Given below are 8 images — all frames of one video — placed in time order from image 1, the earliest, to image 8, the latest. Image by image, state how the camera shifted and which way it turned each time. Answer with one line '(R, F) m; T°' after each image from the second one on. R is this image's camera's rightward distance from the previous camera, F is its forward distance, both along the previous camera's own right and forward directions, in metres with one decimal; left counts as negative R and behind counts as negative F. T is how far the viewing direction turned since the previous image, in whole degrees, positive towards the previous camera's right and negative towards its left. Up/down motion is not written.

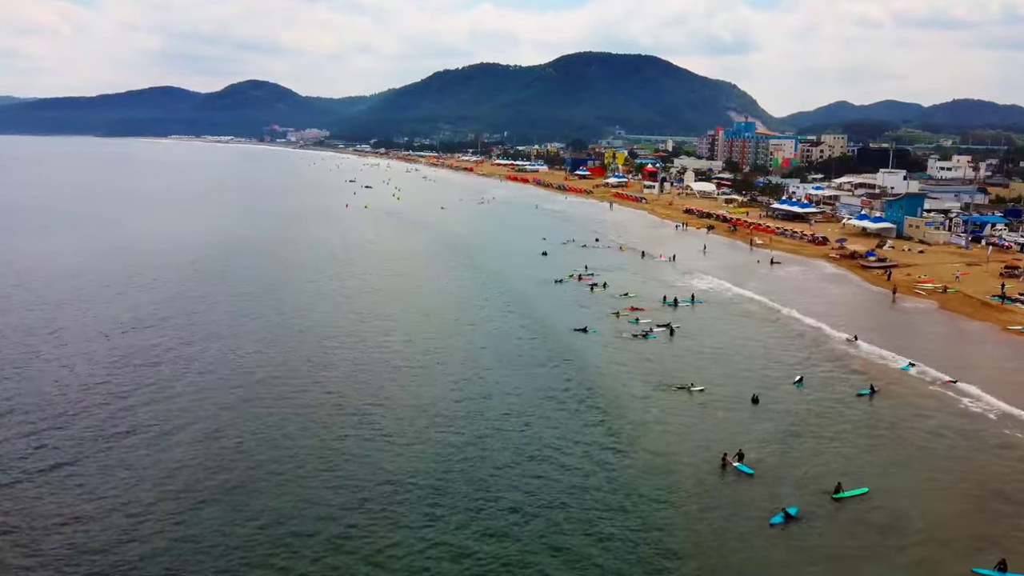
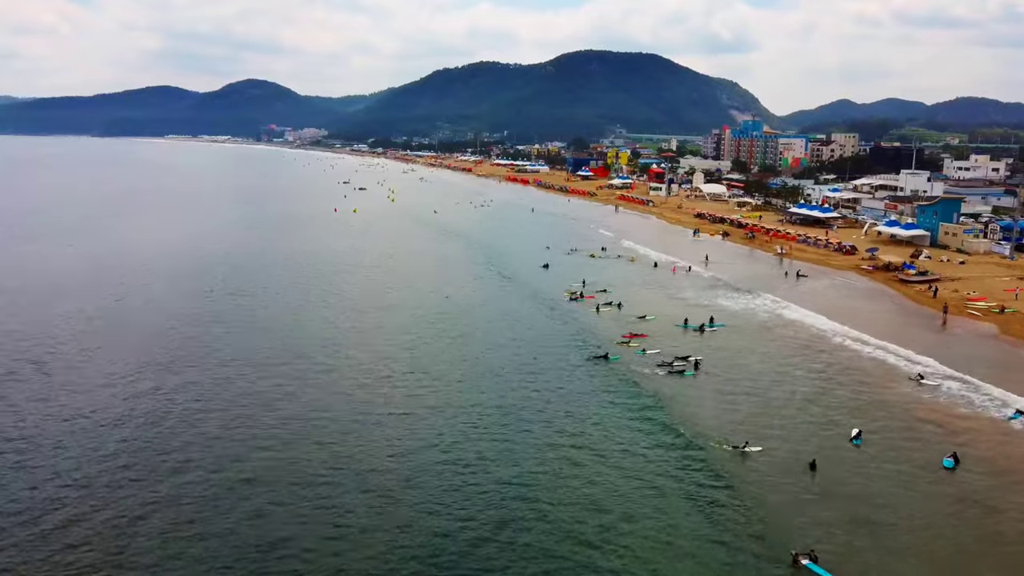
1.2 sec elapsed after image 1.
(+0.1, +6.1) m; 0°
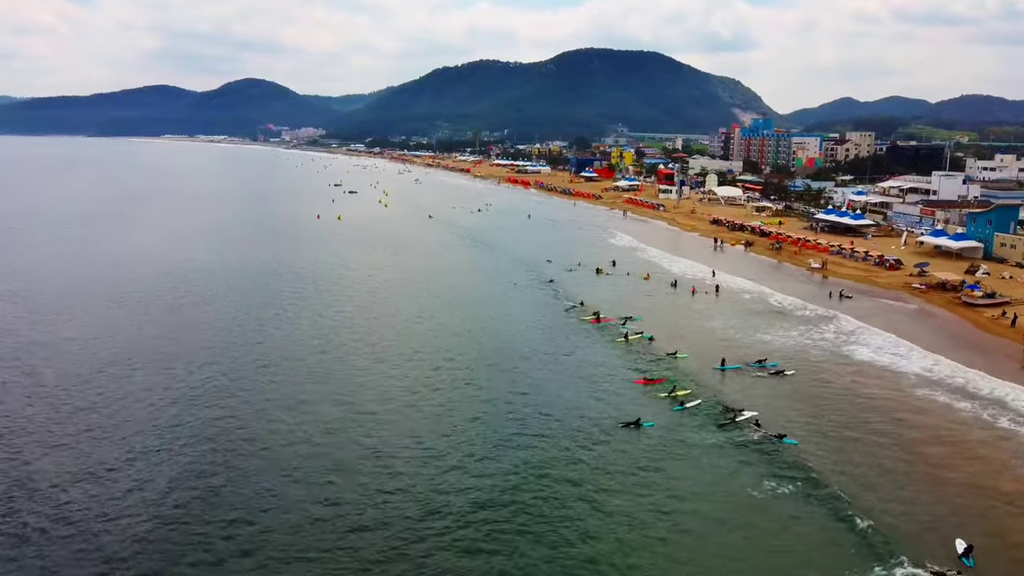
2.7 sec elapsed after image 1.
(0.0, +7.6) m; 0°
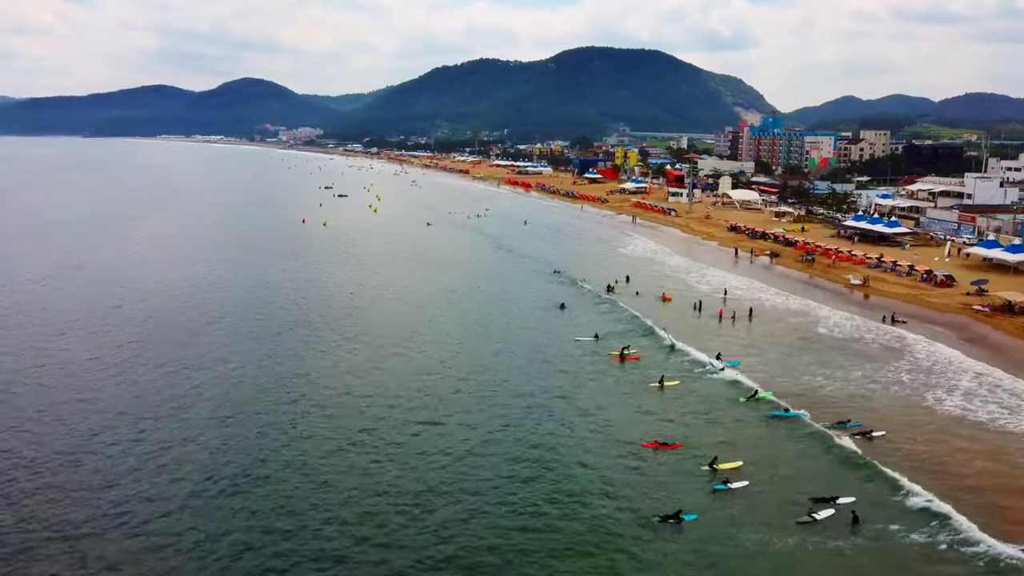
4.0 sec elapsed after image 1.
(0.0, +6.8) m; 0°
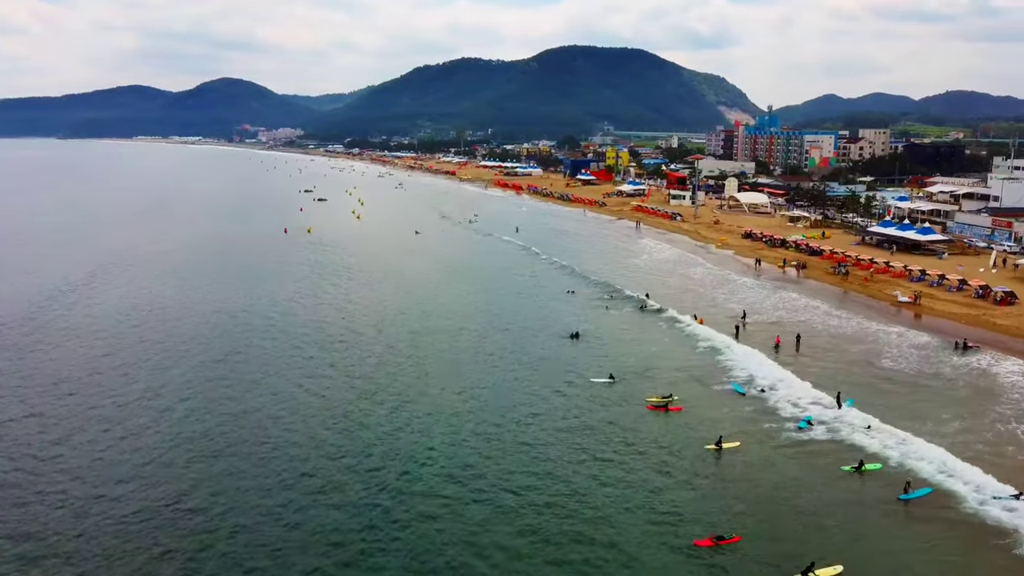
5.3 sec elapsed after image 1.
(-1.3, +6.4) m; +1°
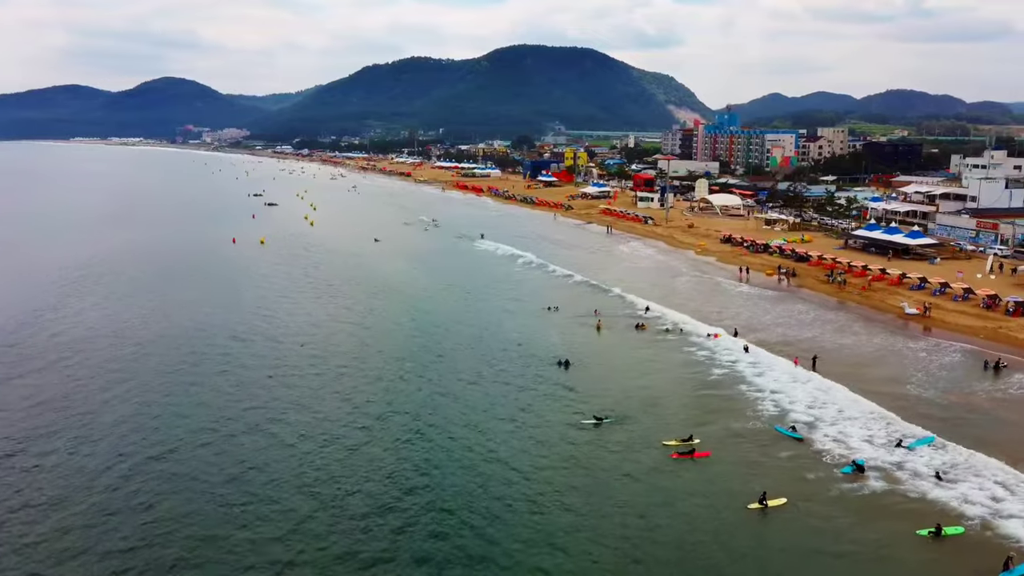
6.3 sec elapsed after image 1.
(-1.4, +4.5) m; +3°
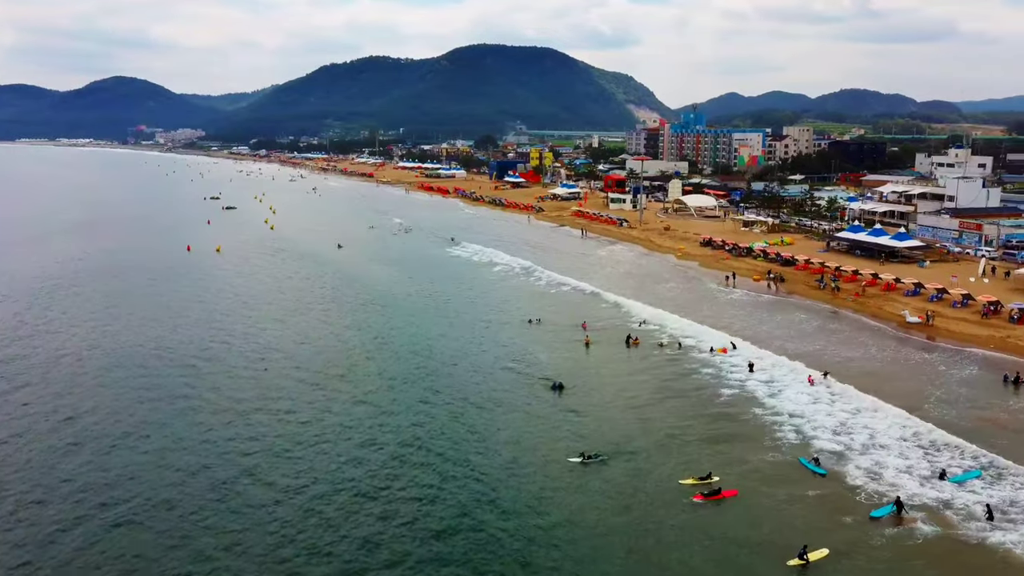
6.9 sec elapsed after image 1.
(-1.0, +3.1) m; +3°
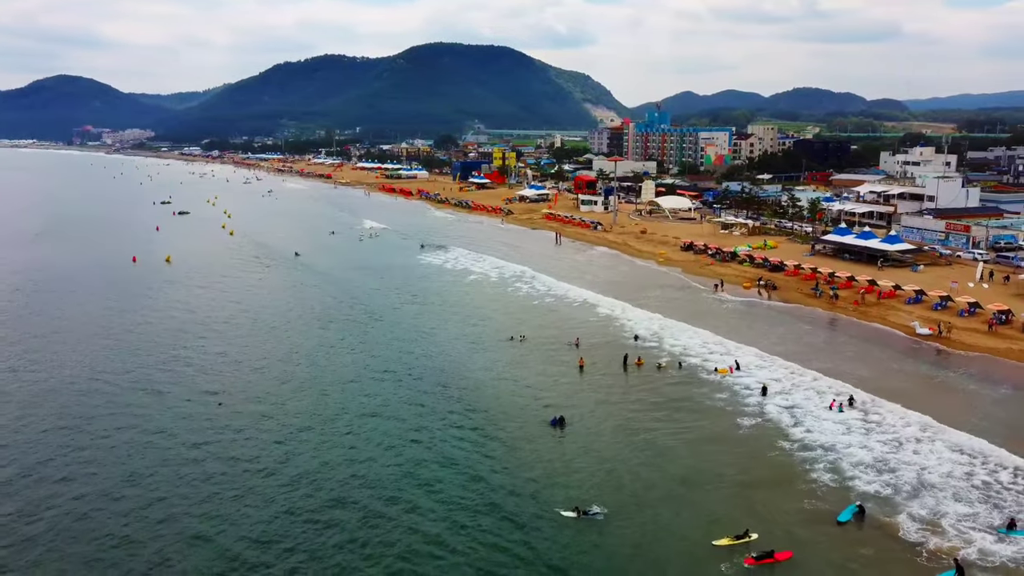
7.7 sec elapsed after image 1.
(-1.1, +3.6) m; +3°
